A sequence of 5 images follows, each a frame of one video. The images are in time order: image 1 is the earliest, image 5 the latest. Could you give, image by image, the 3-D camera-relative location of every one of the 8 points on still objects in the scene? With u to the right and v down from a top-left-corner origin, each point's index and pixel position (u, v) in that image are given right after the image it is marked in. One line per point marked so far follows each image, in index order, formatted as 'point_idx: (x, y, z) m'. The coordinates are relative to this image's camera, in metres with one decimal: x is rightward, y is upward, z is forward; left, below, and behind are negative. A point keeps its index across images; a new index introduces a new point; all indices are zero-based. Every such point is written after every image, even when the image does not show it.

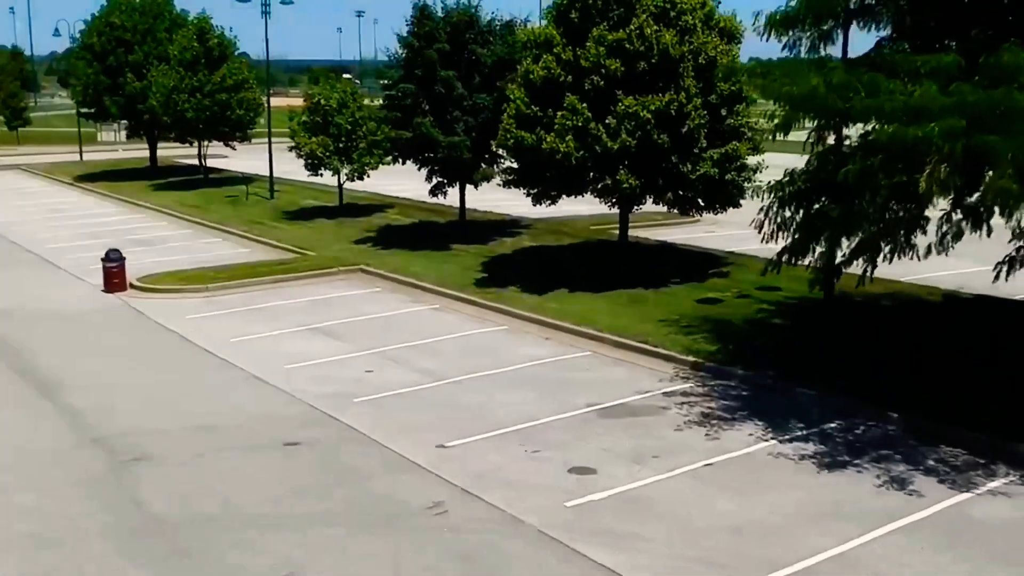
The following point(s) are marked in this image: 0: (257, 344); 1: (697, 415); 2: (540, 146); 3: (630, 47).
0: (-4.2, -0.9, +18.0) m
1: (+2.3, -1.6, +13.6) m
2: (+0.5, +2.6, +19.8) m
3: (+2.1, +4.3, +19.3) m
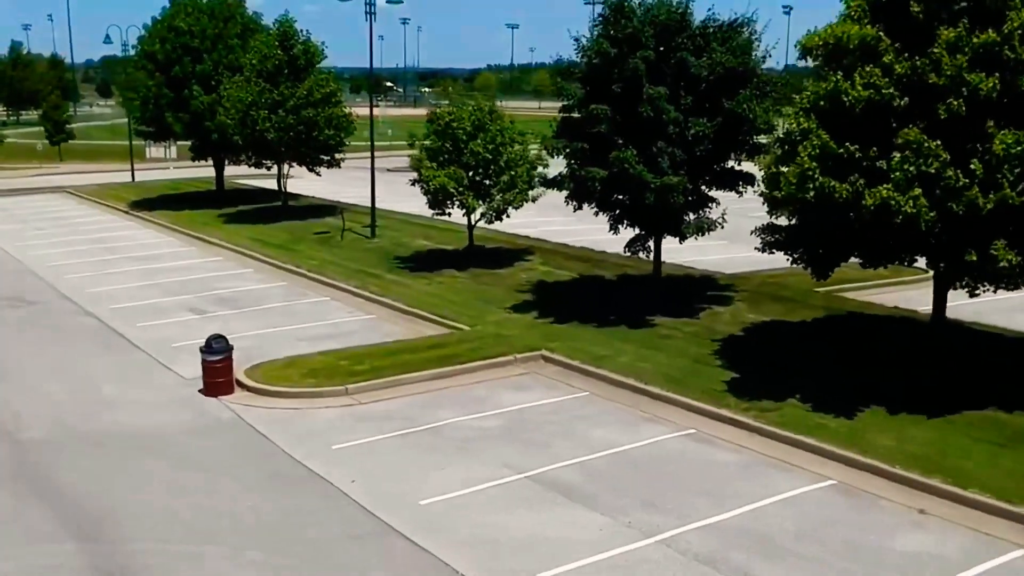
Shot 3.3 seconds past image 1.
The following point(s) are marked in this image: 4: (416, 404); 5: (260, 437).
0: (-0.5, -2.4, +11.7) m
1: (+5.9, -3.1, +7.1) m
2: (+4.3, +1.1, +13.3) m
3: (+5.9, +2.8, +12.8) m
4: (-1.4, -1.7, +15.8) m
5: (-3.3, -2.0, +14.4) m
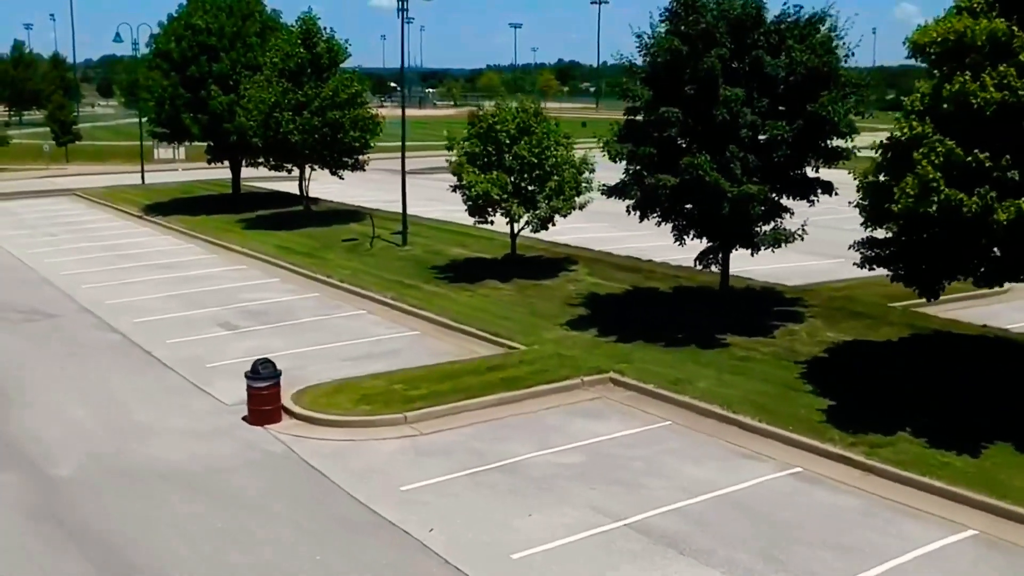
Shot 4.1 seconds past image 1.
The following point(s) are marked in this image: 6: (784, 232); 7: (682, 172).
0: (+0.5, -2.7, +10.3) m
1: (+7.0, -3.3, +5.7) m
2: (+5.3, +0.8, +11.9) m
3: (+6.9, +2.5, +11.4) m
4: (-0.4, -1.9, +14.4) m
5: (-2.3, -2.2, +13.1) m
6: (+4.5, +0.9, +17.9) m
7: (+2.7, +1.9, +17.3) m
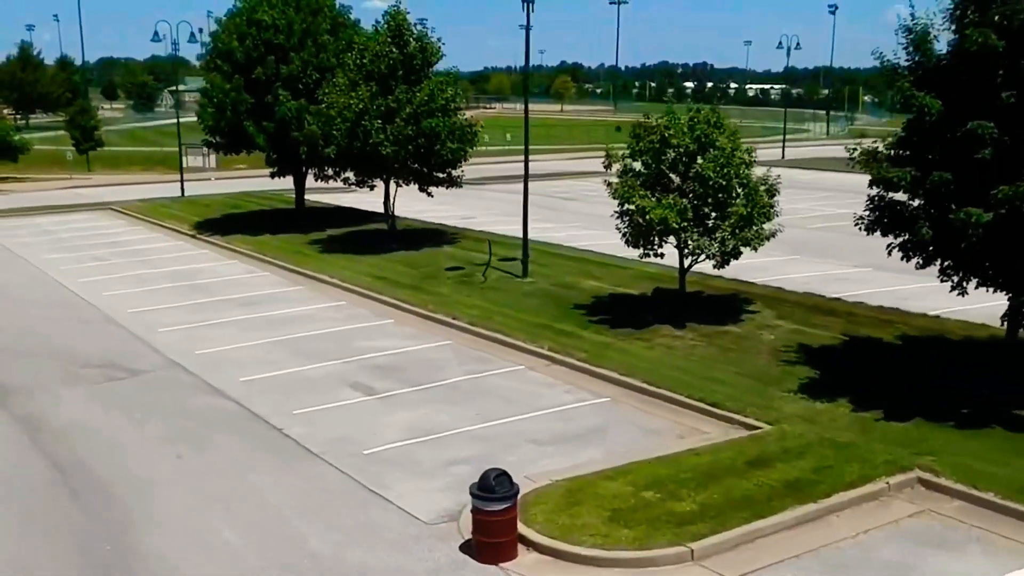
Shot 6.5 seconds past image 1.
0: (+3.8, -3.5, +6.2) m
1: (+10.2, -4.2, +1.7) m
2: (+8.6, 0.0, +7.9) m
3: (+10.1, +1.7, +7.4) m
4: (+2.8, -2.8, +10.3) m
5: (+0.9, -3.1, +9.0) m
6: (+7.7, +0.1, +13.9) m
7: (+5.9, +1.0, +13.2) m
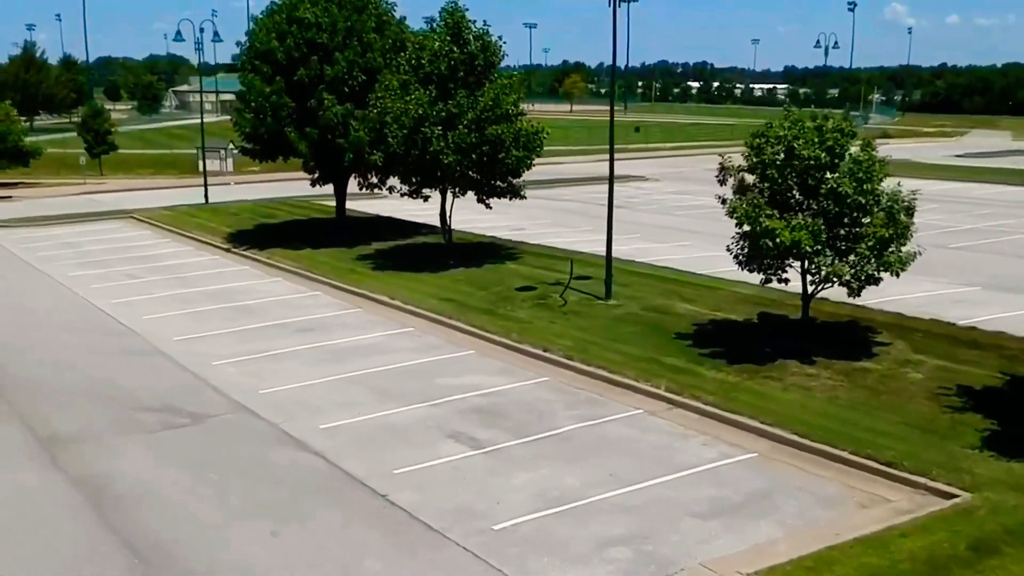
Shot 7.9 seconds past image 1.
0: (+5.5, -4.0, +4.0) m
1: (+12.0, -4.6, -0.5) m
2: (+10.3, -0.5, +5.7) m
3: (+11.9, +1.2, +5.2) m
4: (+4.6, -3.3, +8.1) m
5: (+2.6, -3.6, +6.8) m
6: (+9.4, -0.4, +11.7) m
7: (+7.6, +0.5, +11.0) m
